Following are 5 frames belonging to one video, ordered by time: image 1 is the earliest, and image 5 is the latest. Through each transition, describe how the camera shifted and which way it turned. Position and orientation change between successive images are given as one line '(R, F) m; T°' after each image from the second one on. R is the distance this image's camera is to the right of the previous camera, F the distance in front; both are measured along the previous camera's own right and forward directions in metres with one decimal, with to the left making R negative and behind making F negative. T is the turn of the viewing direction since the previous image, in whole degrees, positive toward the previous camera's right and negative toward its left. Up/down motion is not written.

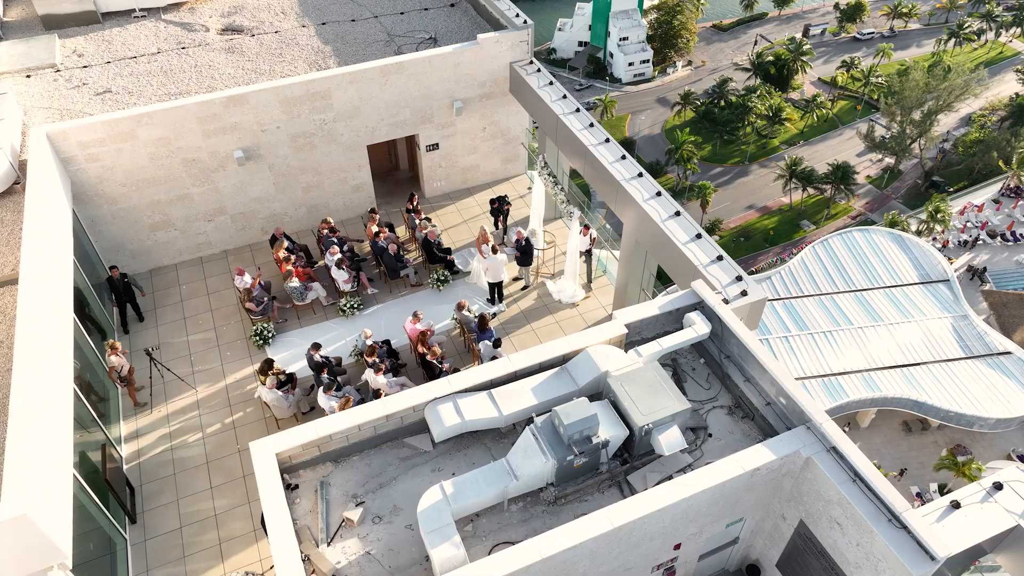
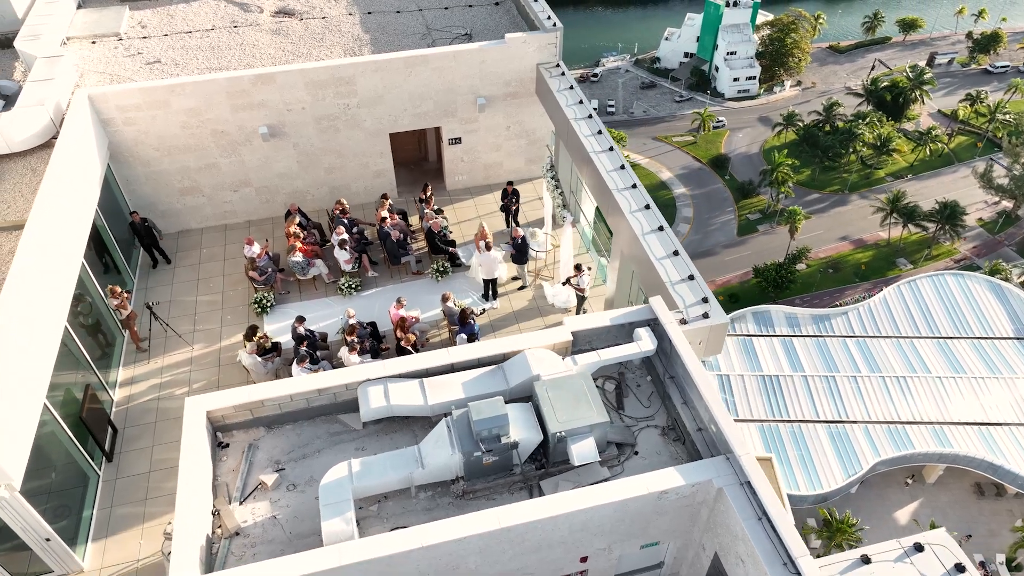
(+2.3, 0.0) m; -7°
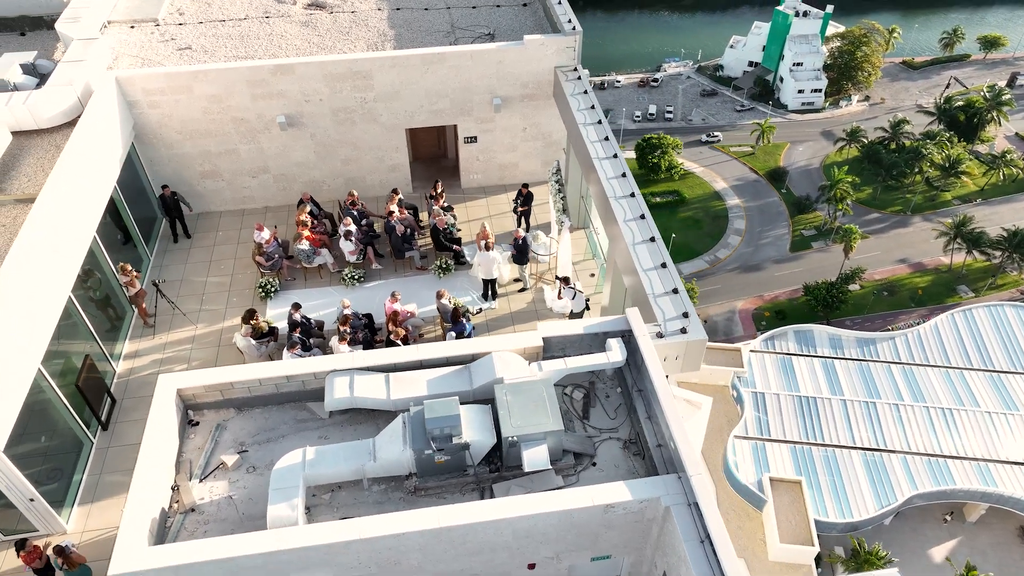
(+1.3, 0.0) m; -4°
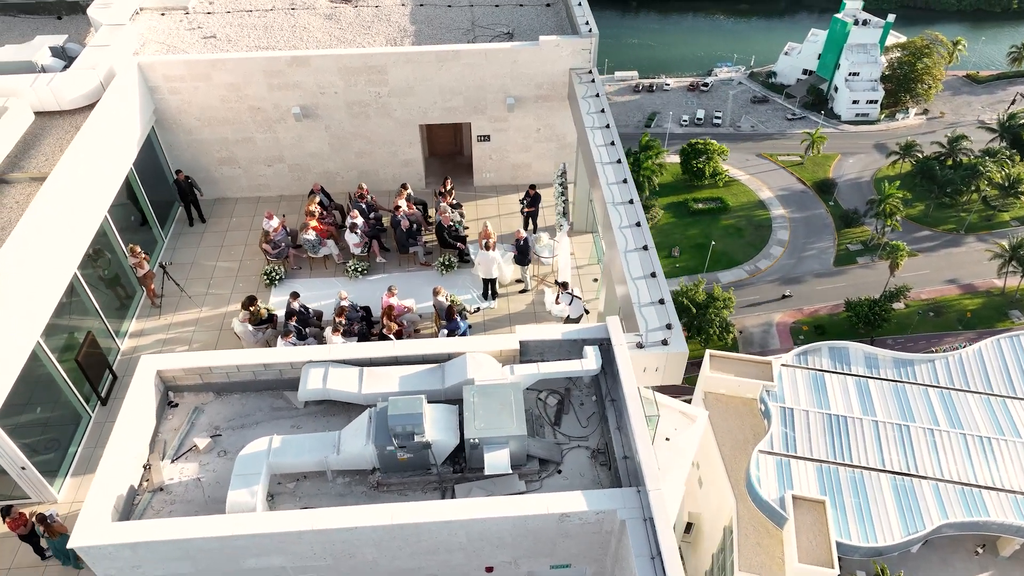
(+1.0, +0.1) m; -3°
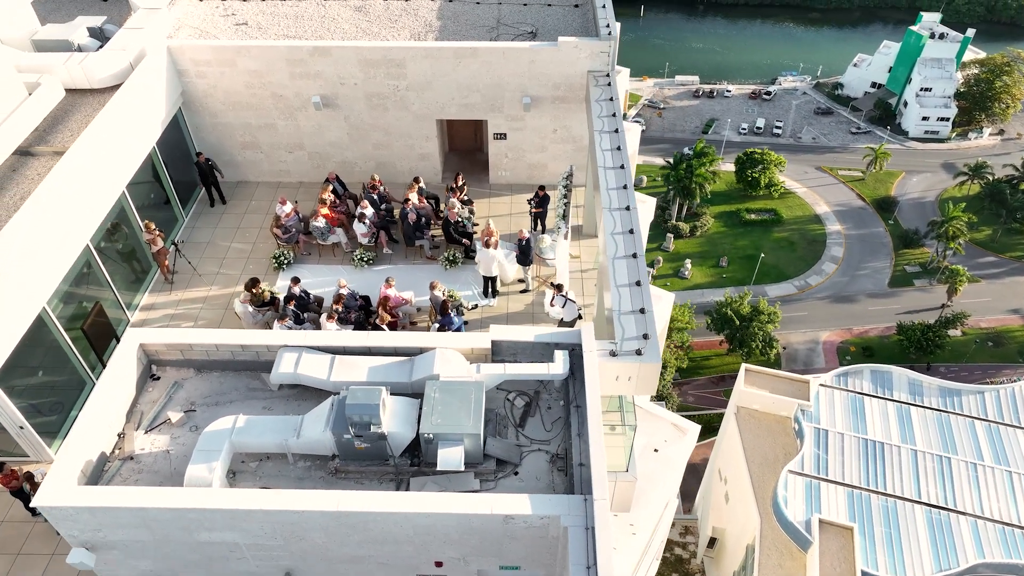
(+1.2, 0.0) m; -4°
